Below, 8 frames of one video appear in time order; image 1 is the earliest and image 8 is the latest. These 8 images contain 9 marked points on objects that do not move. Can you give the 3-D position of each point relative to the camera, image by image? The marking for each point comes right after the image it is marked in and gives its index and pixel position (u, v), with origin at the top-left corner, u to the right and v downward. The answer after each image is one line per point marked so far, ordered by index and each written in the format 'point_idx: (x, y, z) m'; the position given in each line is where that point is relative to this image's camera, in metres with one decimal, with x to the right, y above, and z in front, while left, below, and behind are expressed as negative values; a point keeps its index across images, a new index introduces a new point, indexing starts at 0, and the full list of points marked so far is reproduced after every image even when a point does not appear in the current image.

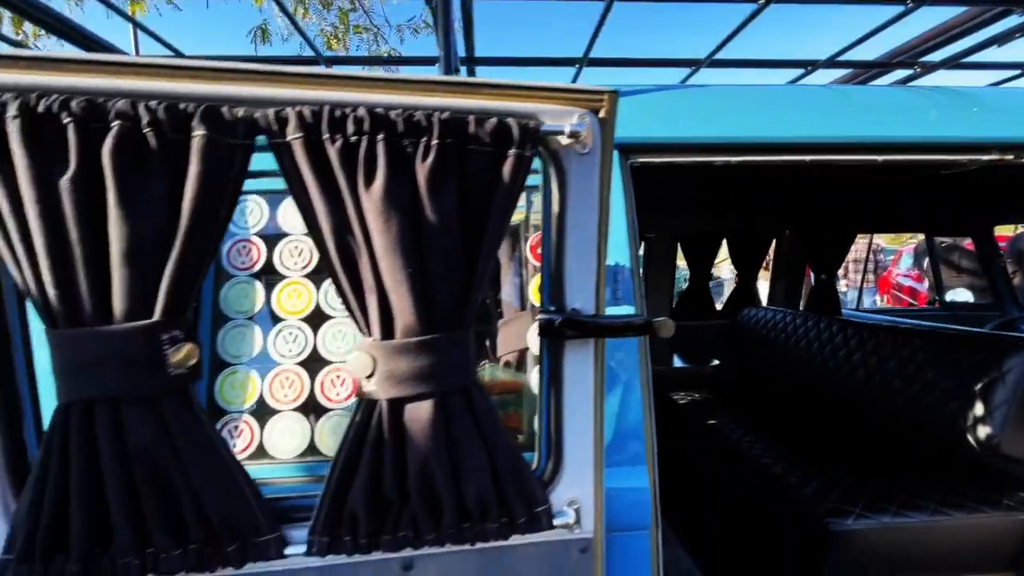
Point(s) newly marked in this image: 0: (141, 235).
0: (-0.4, +0.1, +0.5) m
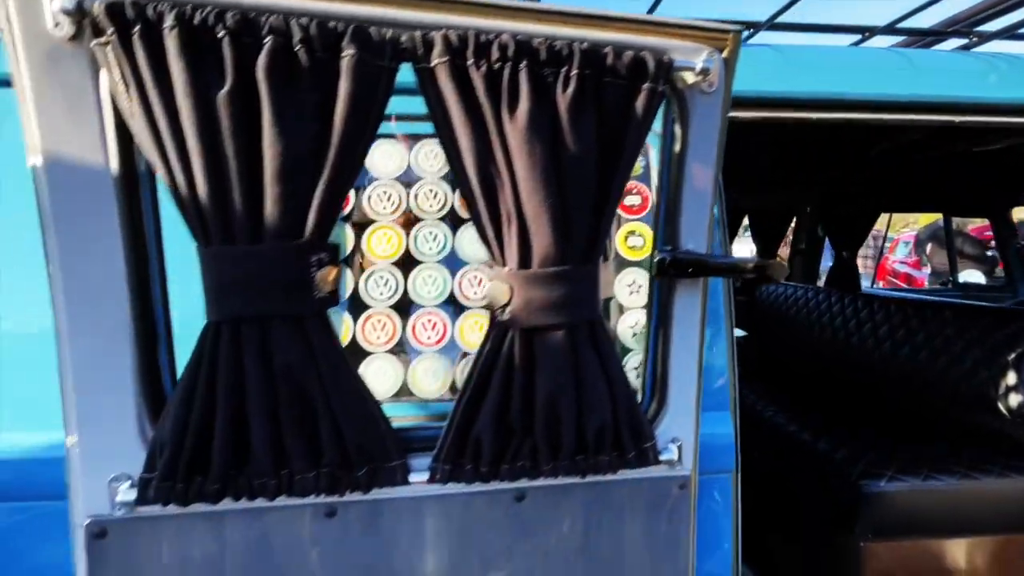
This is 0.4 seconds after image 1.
0: (-0.2, +0.2, +0.5) m
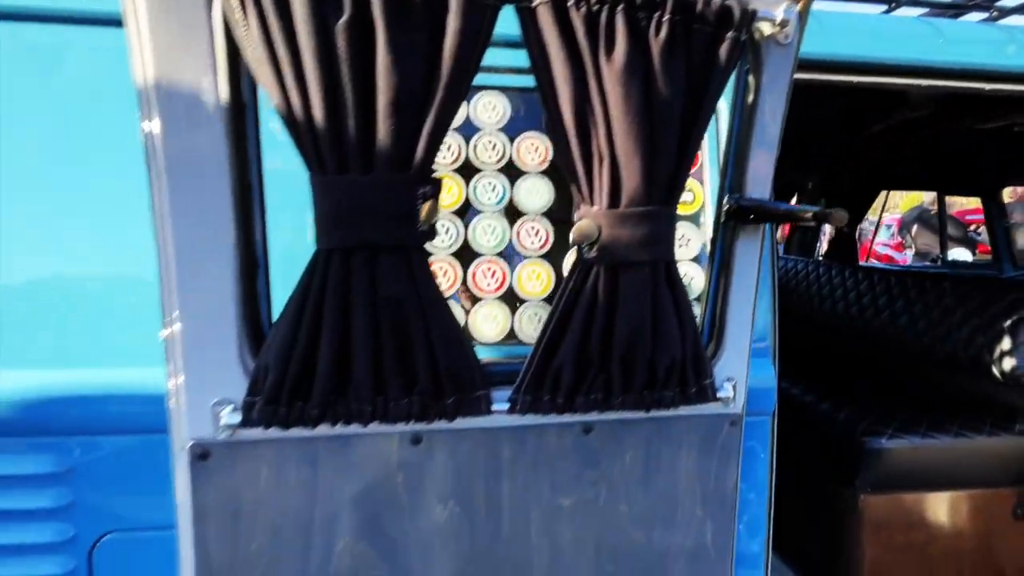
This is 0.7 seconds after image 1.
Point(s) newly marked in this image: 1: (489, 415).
0: (-0.1, +0.2, +0.6) m
1: (0.0, -0.2, +0.7) m
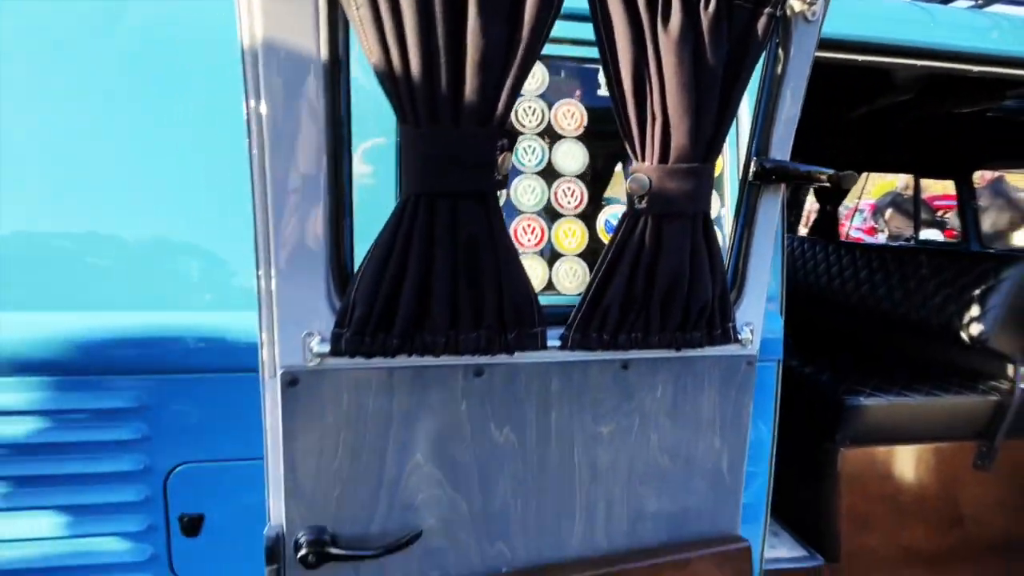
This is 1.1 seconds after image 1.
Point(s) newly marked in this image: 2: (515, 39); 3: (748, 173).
0: (0.0, +0.3, +0.6) m
1: (0.0, -0.1, +0.8) m
2: (0.0, +0.3, +0.6) m
3: (+0.4, +0.2, +0.8) m
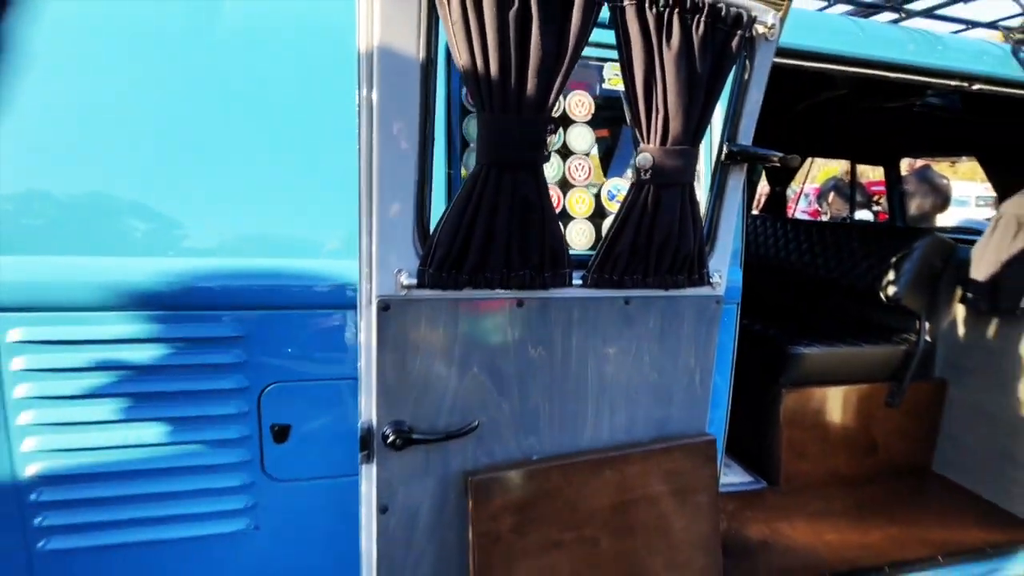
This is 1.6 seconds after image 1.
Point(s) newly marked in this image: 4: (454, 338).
0: (+0.1, +0.4, +0.9) m
1: (+0.1, 0.0, +1.0) m
2: (+0.1, +0.4, +0.9) m
3: (+0.5, +0.3, +1.1) m
4: (-0.1, -0.1, +1.0) m
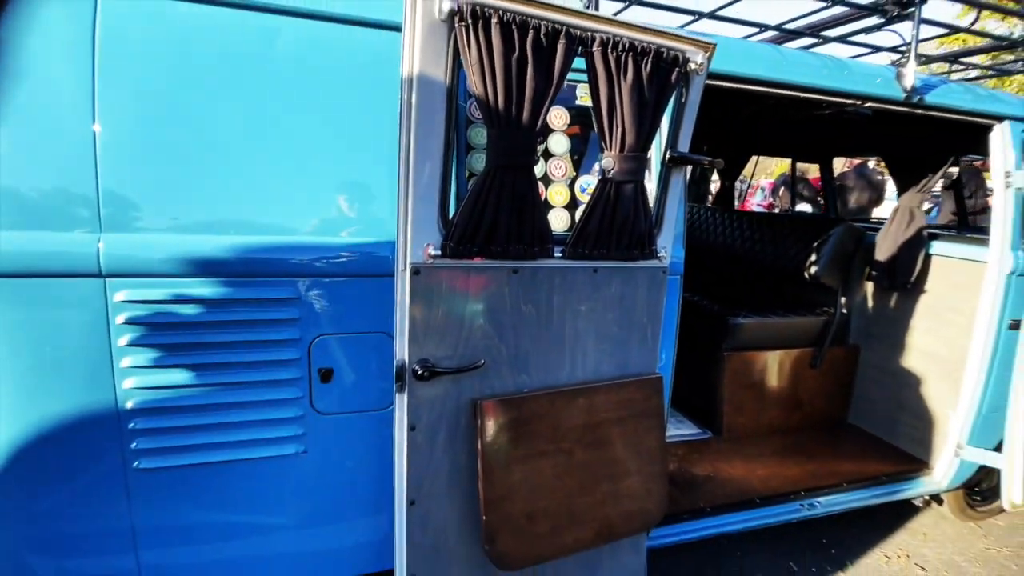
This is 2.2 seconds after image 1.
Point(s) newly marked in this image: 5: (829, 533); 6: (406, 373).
0: (+0.1, +0.5, +1.2) m
1: (+0.1, +0.1, +1.4) m
2: (+0.1, +0.5, +1.2) m
3: (+0.5, +0.4, +1.5) m
4: (-0.1, 0.0, +1.3) m
5: (+1.7, -1.3, +2.6) m
6: (-0.3, -0.2, +1.3) m
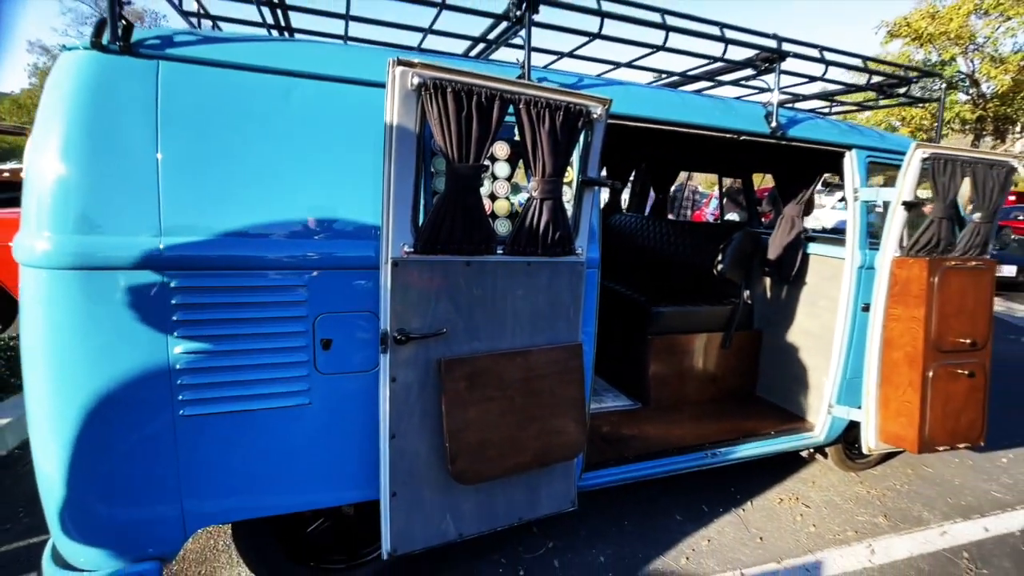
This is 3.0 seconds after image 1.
0: (-0.1, +0.5, +1.7) m
1: (-0.1, +0.1, +1.9) m
2: (-0.1, +0.6, +1.7) m
3: (+0.3, +0.4, +2.0) m
4: (-0.3, 0.0, +1.8) m
5: (+1.5, -1.3, +3.2) m
6: (-0.5, -0.2, +1.8) m
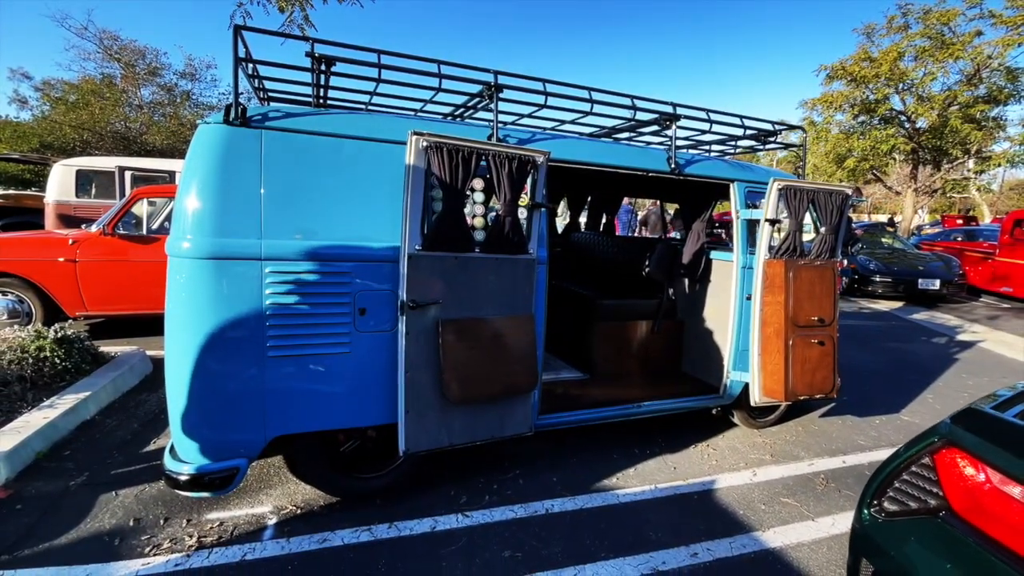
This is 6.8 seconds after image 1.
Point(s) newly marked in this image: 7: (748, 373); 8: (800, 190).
0: (-0.3, +0.6, +2.7) m
1: (-0.2, +0.2, +2.9) m
2: (-0.2, +0.7, +2.7) m
3: (+0.1, +0.5, +3.0) m
4: (-0.5, +0.1, +2.8) m
5: (+1.3, -1.3, +4.2) m
6: (-0.6, -0.1, +2.7) m
7: (+2.0, -0.7, +4.0) m
8: (+2.2, +0.8, +3.7) m
